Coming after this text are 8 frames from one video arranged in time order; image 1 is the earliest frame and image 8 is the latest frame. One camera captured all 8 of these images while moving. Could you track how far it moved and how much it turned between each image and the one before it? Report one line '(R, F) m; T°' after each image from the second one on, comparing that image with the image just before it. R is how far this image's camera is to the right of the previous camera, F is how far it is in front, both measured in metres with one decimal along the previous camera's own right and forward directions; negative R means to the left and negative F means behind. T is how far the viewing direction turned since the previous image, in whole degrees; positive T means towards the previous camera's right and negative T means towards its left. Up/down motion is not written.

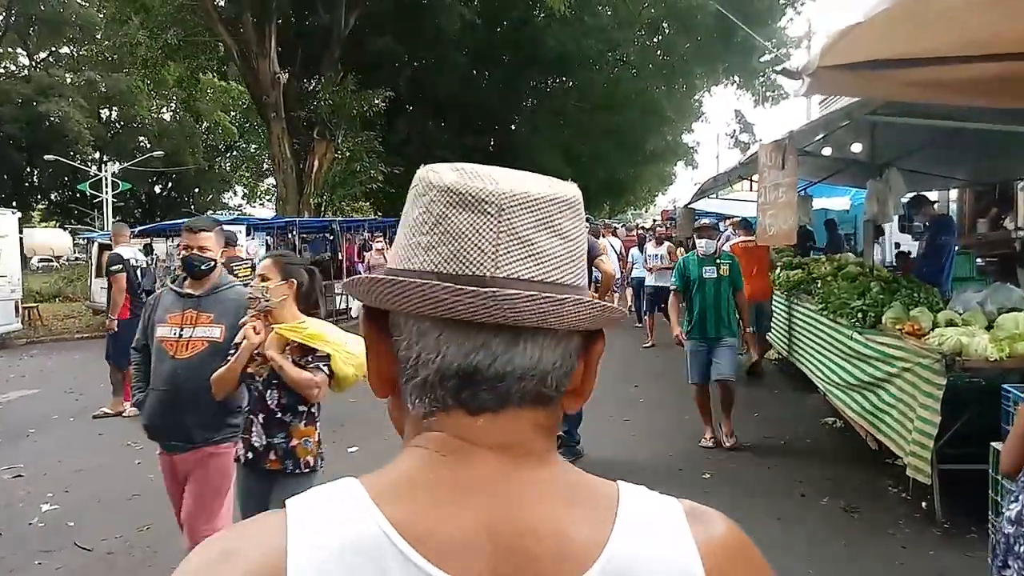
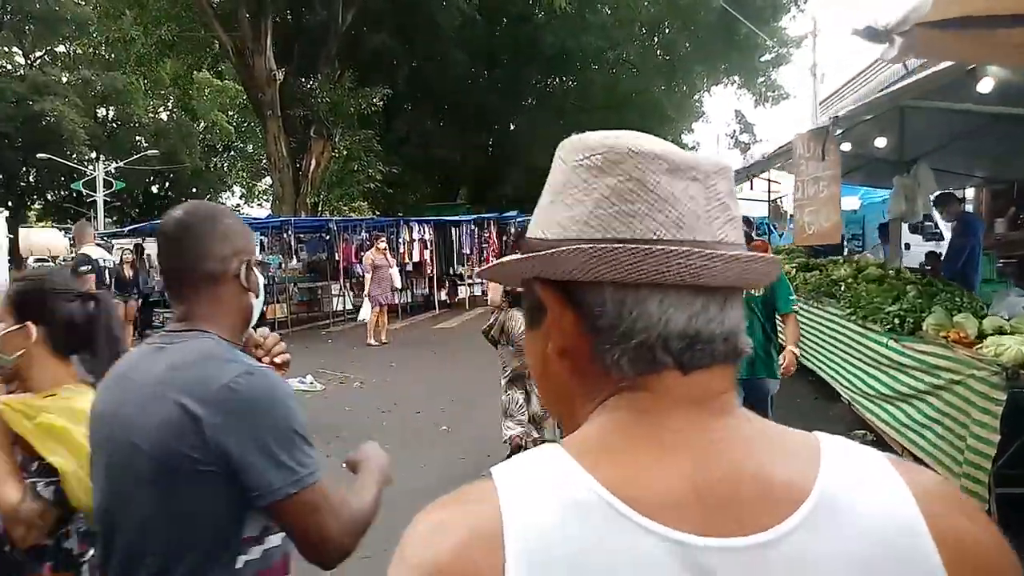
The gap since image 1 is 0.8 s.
(-0.1, +0.5) m; 0°
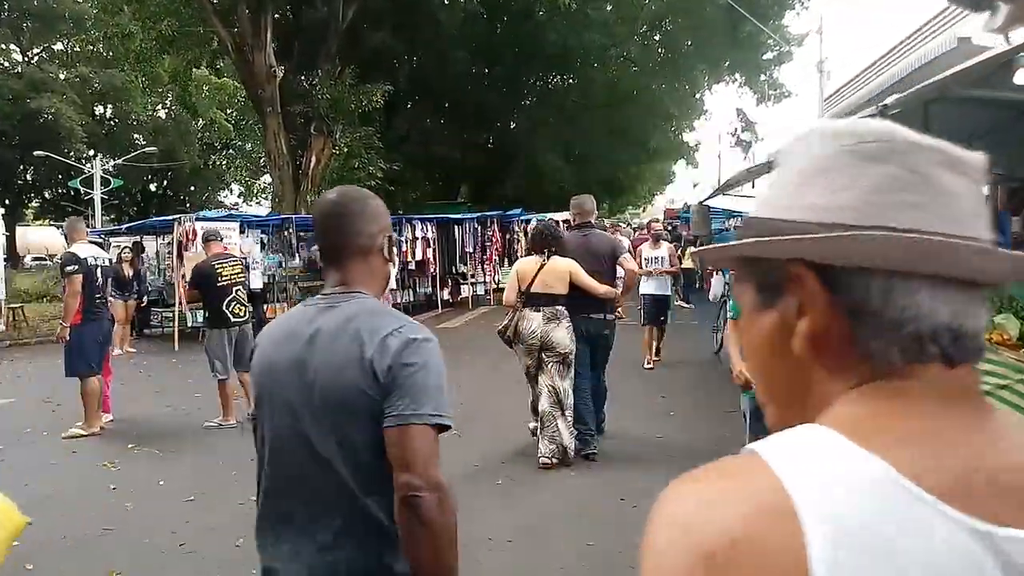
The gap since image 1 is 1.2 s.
(-0.1, +0.3) m; 0°
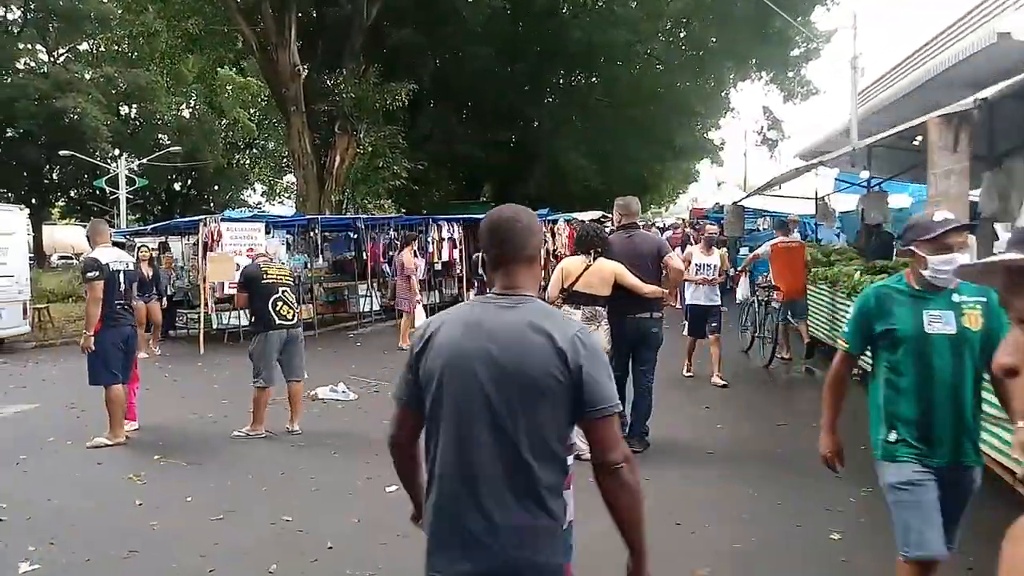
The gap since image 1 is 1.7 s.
(-0.1, +0.3) m; -1°
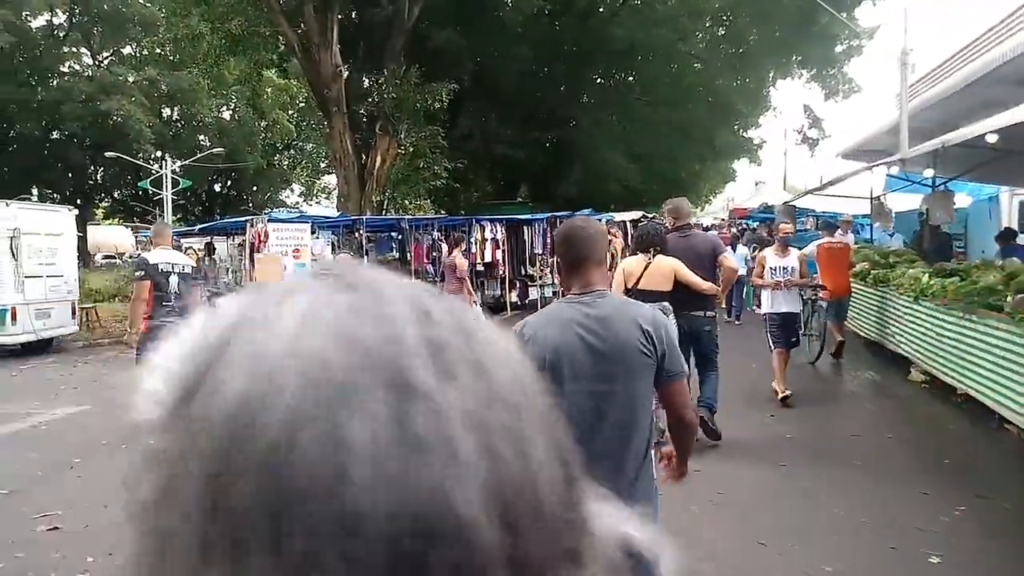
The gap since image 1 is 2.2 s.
(-0.2, +0.2) m; -2°
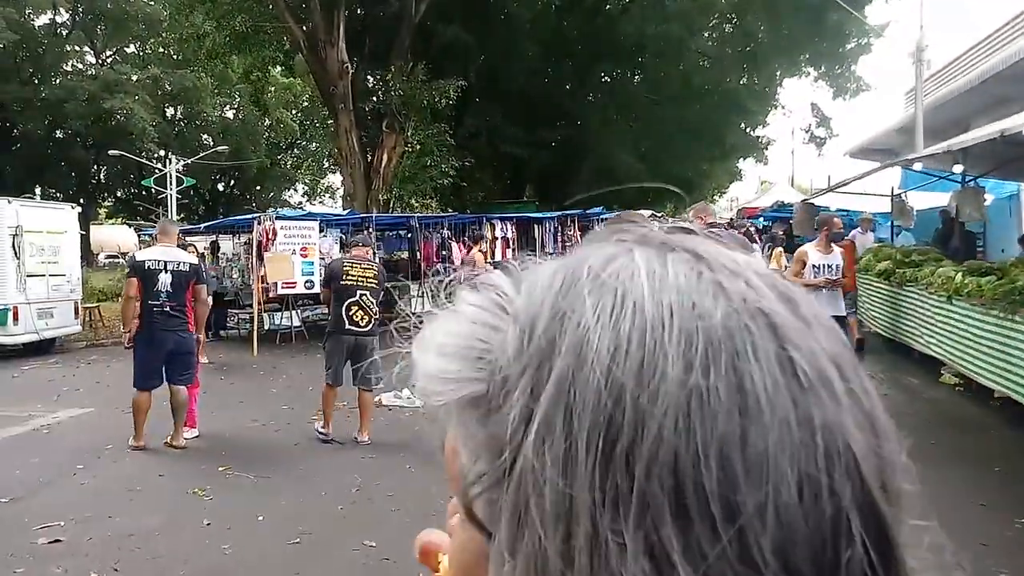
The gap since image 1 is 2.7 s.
(-0.1, +0.3) m; 0°
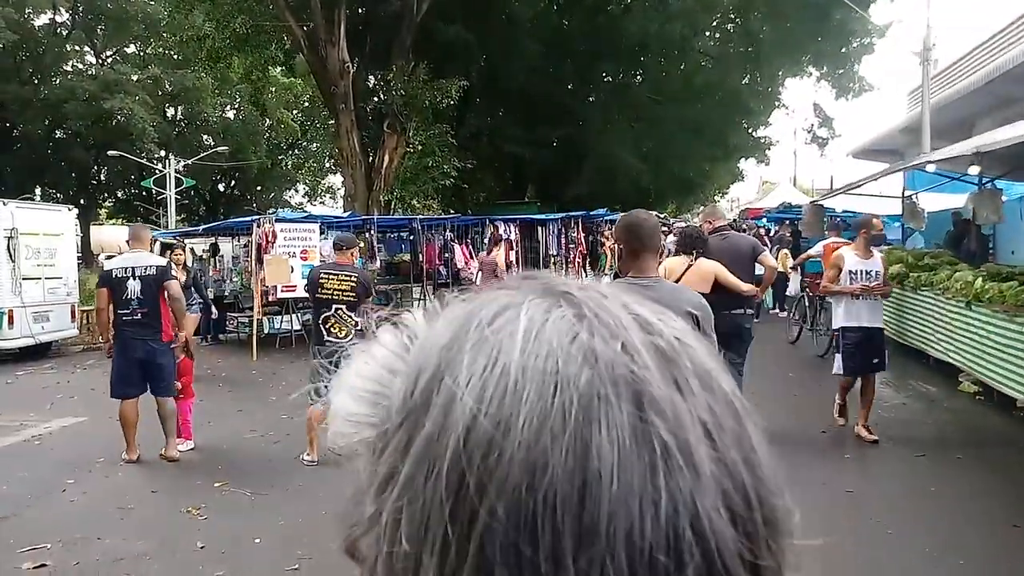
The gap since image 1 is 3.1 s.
(-0.1, +0.3) m; 0°
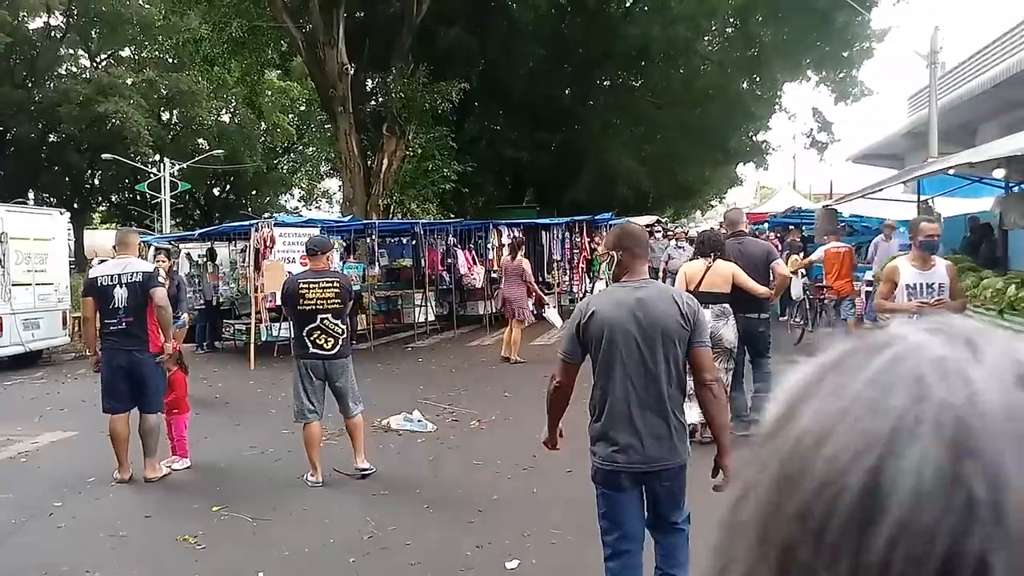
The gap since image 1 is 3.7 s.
(-0.2, +0.4) m; 0°
